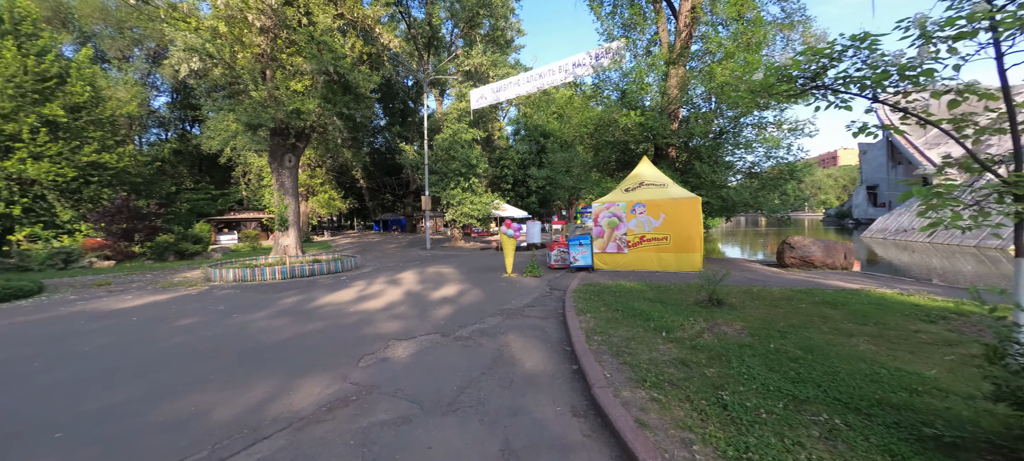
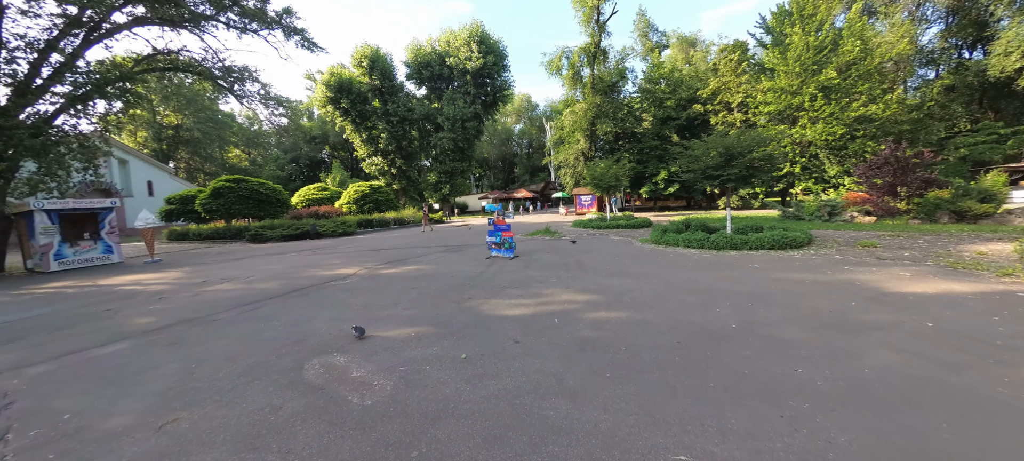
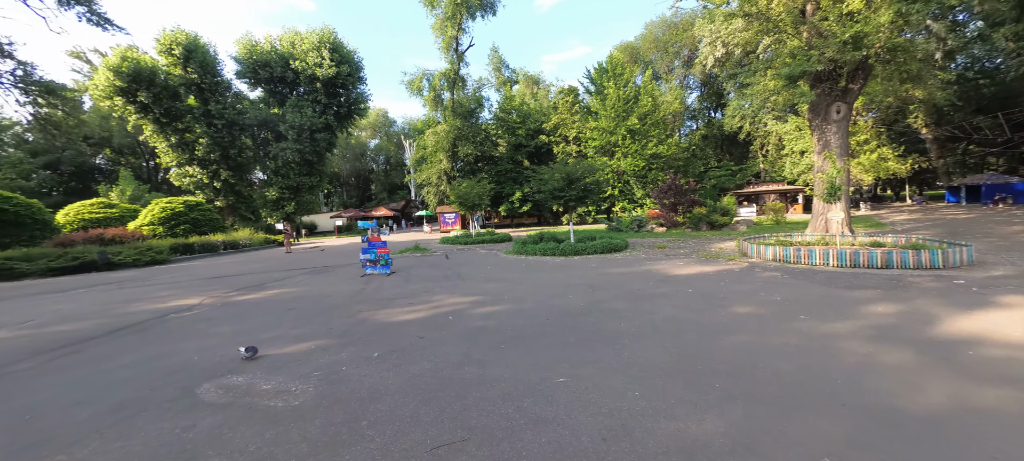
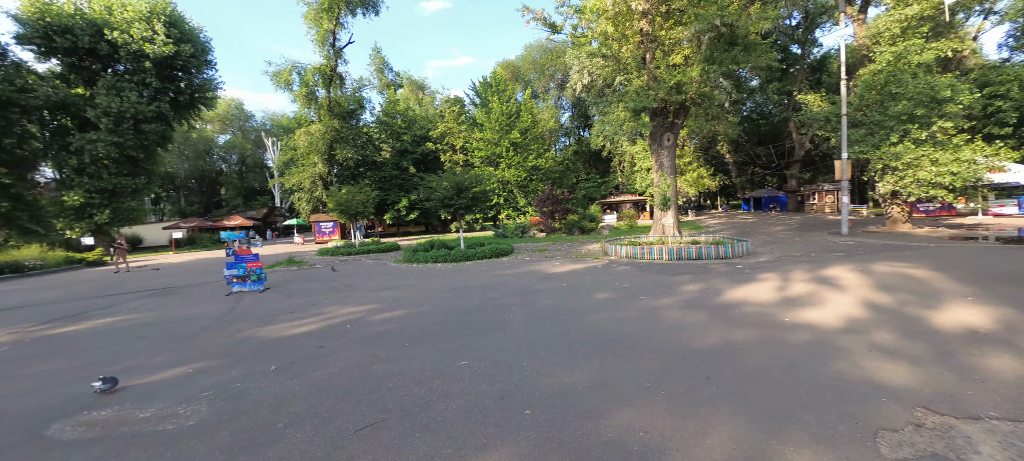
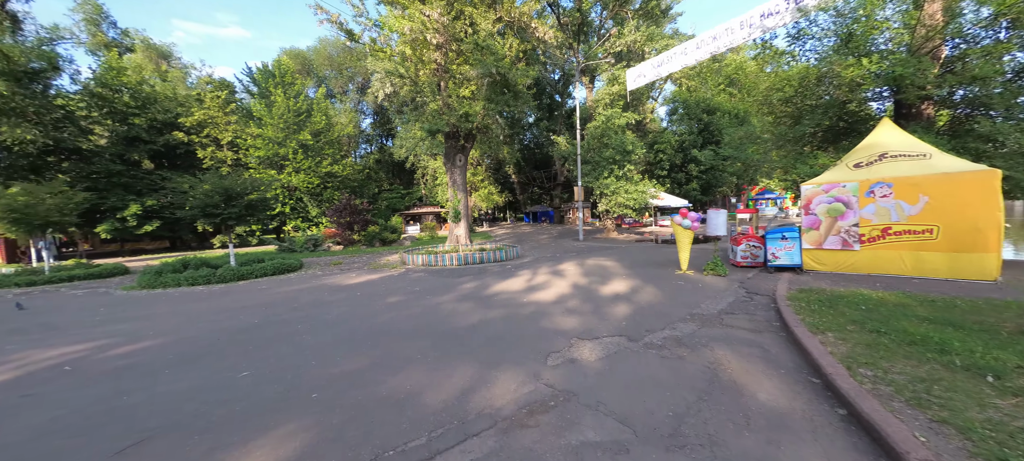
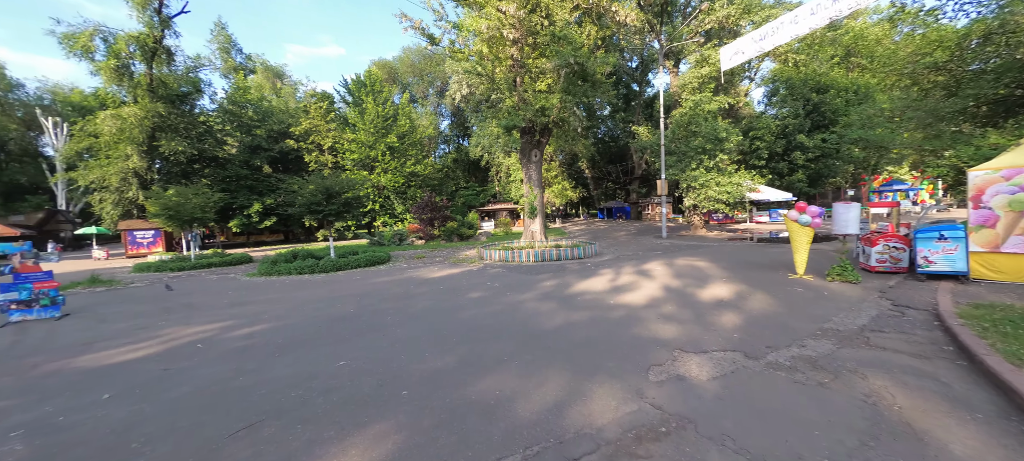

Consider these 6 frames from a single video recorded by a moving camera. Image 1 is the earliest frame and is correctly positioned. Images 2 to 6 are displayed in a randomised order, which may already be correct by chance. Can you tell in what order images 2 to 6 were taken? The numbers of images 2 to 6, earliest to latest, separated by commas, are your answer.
5, 6, 4, 3, 2
